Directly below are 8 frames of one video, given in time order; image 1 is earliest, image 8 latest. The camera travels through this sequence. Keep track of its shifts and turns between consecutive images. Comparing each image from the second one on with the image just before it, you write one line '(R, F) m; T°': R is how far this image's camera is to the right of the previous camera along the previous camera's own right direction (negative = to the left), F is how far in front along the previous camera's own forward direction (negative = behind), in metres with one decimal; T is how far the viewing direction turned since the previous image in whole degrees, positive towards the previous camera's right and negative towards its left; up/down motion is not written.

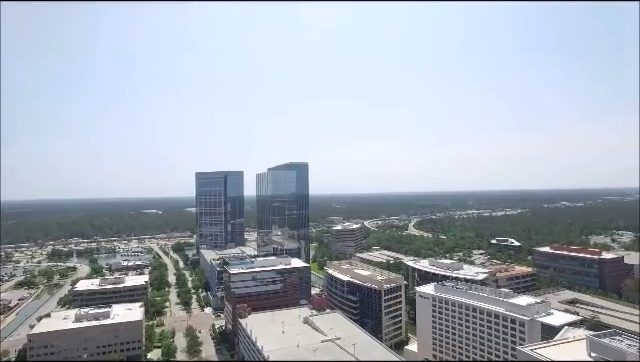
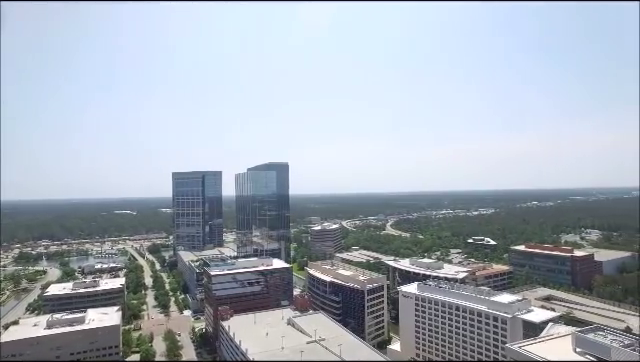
(-0.7, +0.2) m; +3°
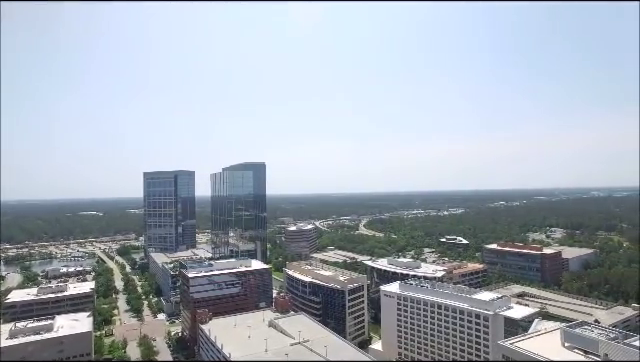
(-1.2, +0.3) m; +4°
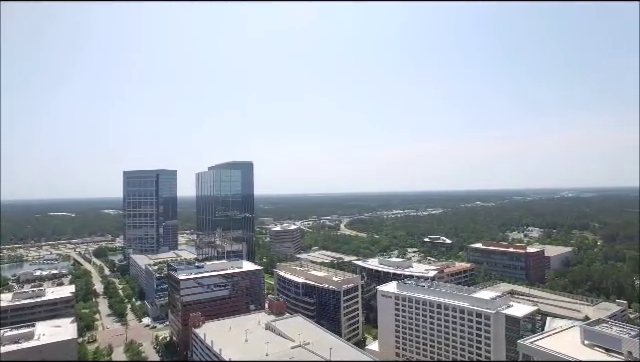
(-2.2, +0.6) m; +4°
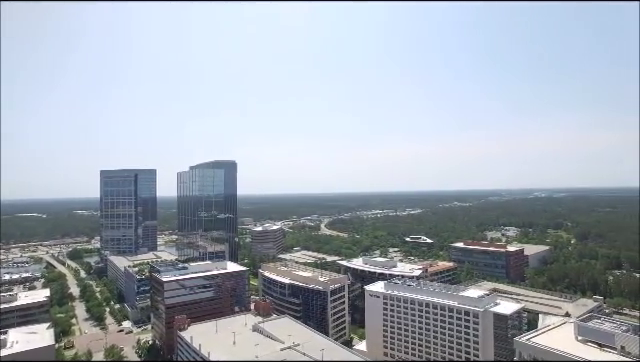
(-1.0, +0.3) m; +3°
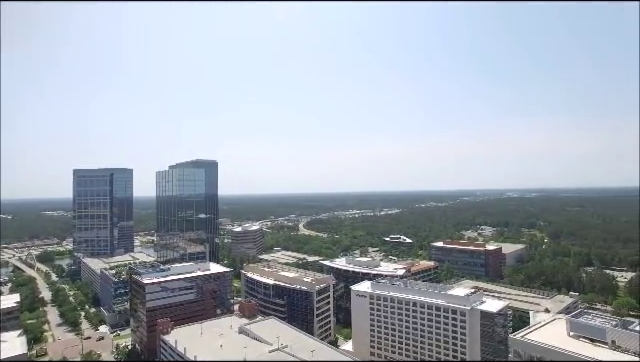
(-1.1, +0.3) m; +4°
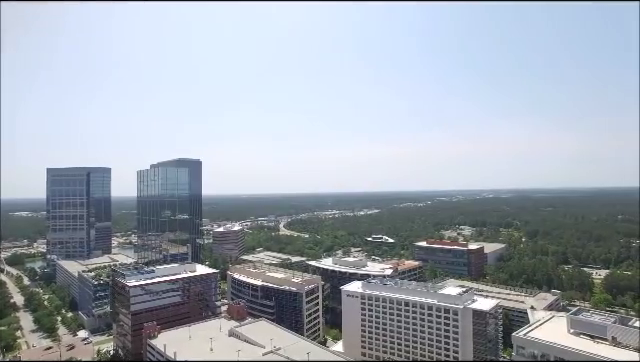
(-1.4, +0.4) m; +3°
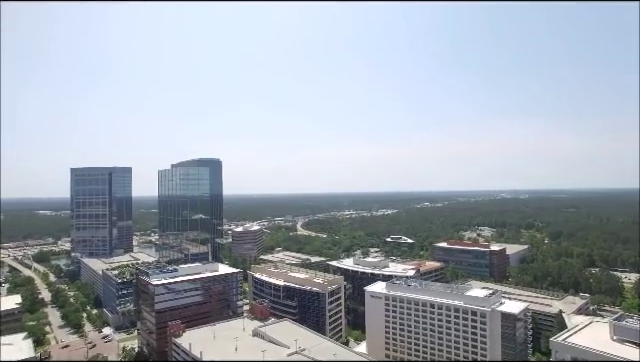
(-0.8, +0.3) m; -2°
